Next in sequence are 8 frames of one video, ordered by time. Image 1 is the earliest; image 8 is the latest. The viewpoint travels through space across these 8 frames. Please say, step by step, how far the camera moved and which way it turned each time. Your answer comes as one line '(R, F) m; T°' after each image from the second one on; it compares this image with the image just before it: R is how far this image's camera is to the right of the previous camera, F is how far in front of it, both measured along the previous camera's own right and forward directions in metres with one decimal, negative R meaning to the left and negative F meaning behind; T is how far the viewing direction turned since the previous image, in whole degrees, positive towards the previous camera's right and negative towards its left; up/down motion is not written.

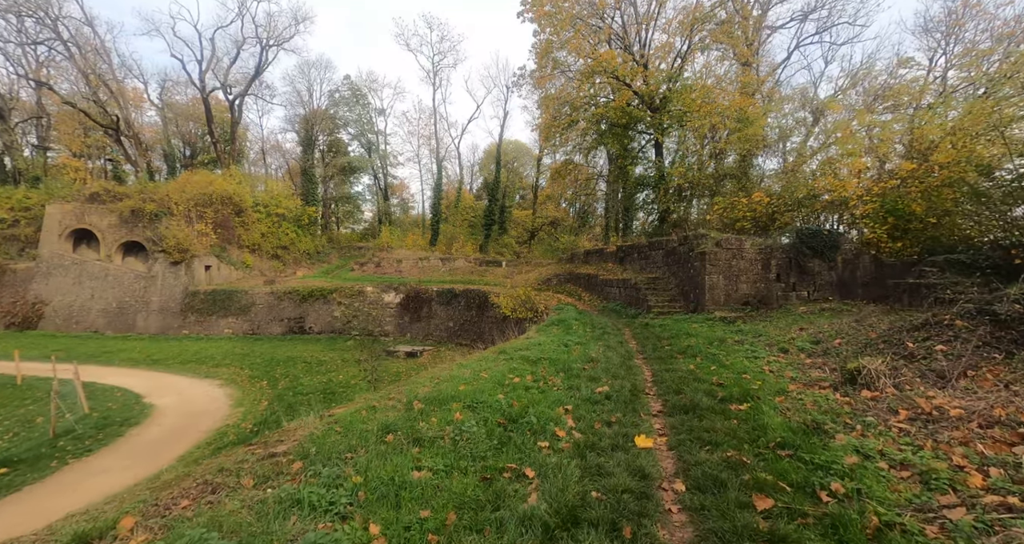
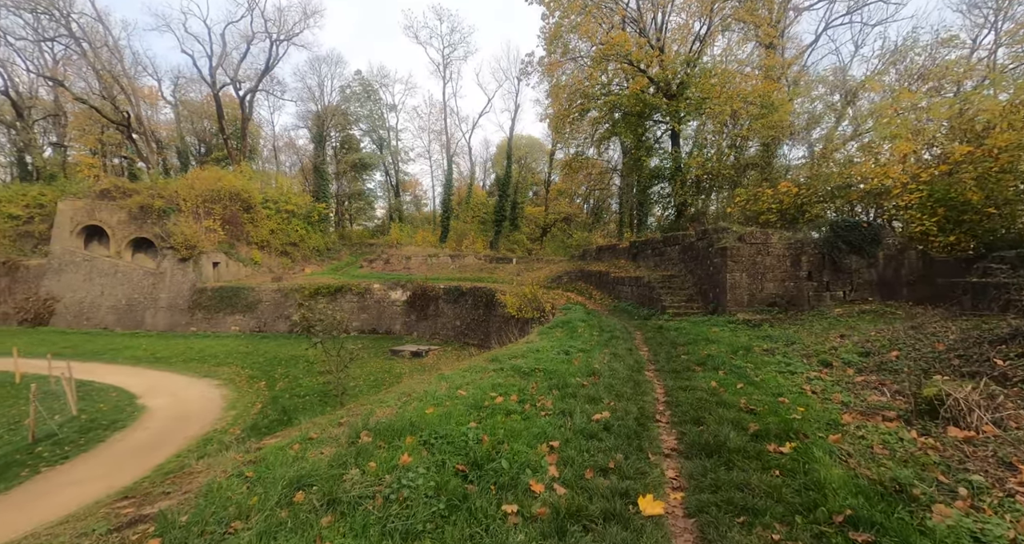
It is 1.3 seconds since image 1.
(+0.2, +0.7) m; -2°
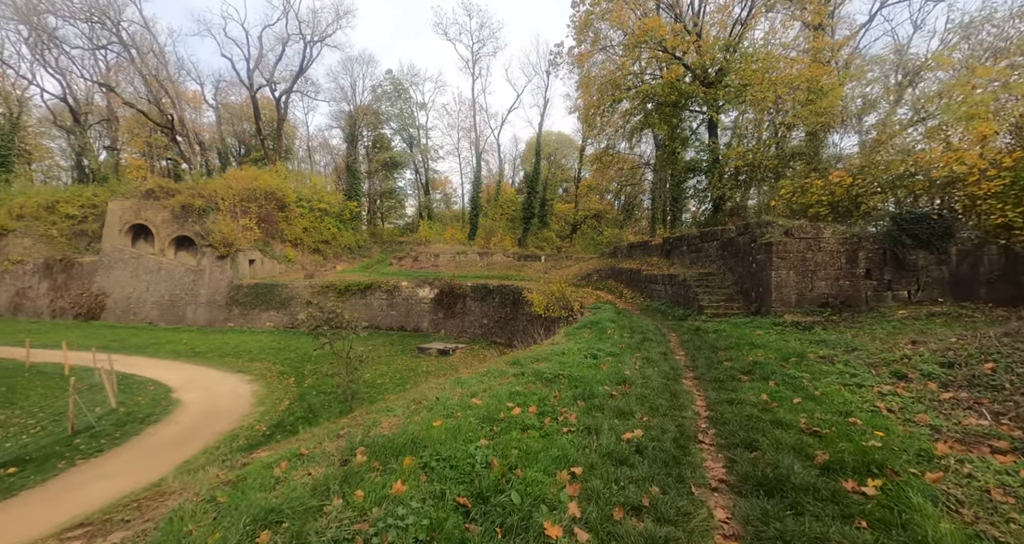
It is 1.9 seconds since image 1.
(+0.1, +0.4) m; -4°
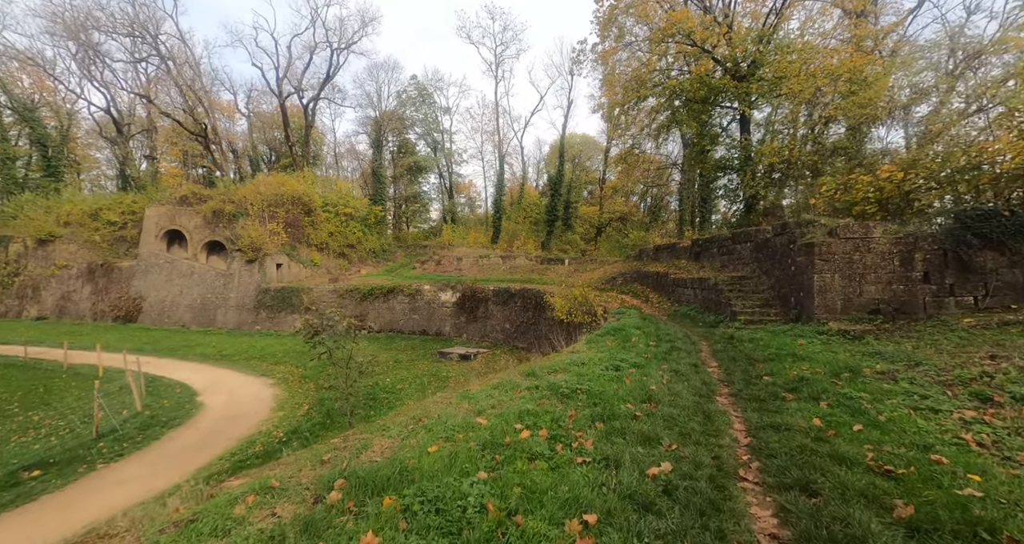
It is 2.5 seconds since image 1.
(+0.1, +0.3) m; -3°
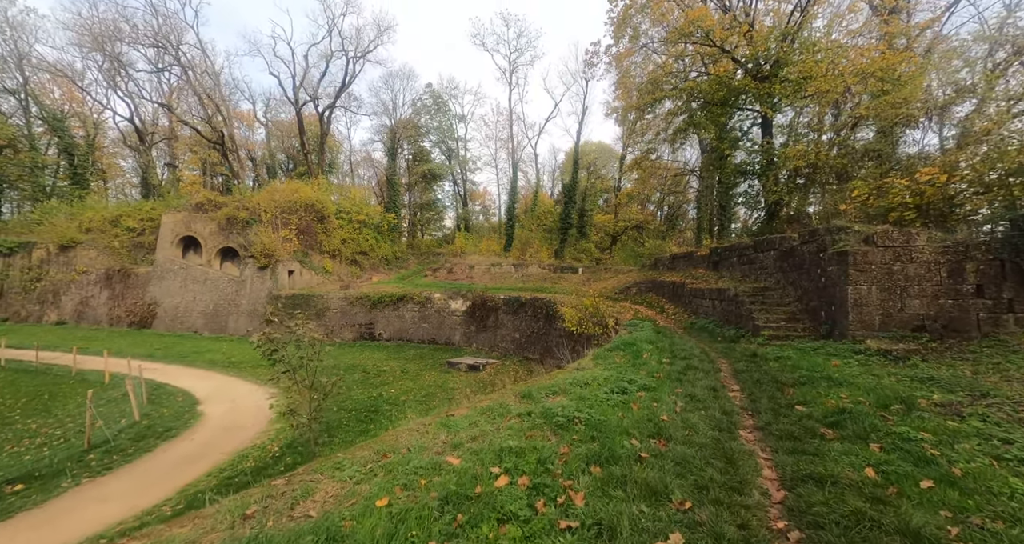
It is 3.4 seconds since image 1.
(+0.2, +0.5) m; -2°
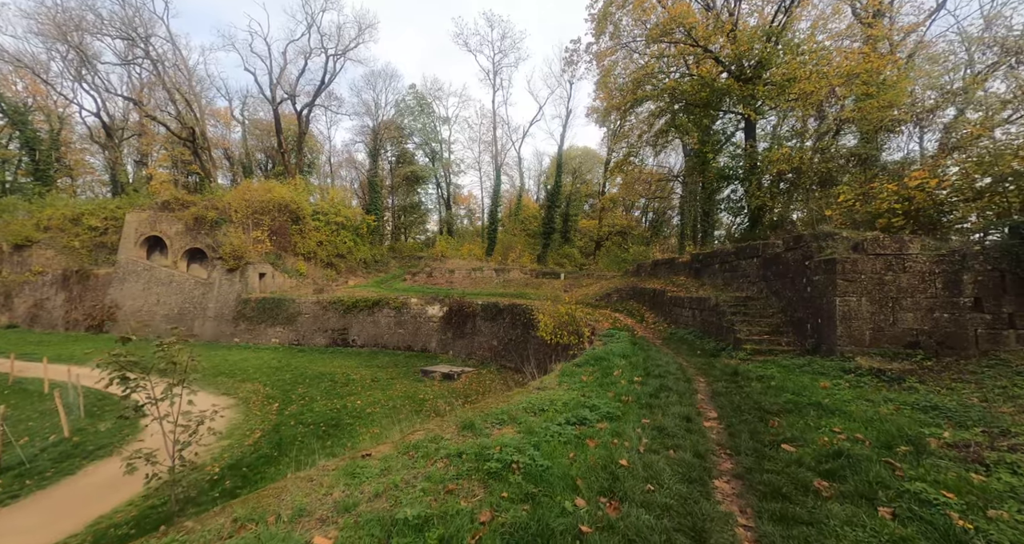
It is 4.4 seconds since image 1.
(+0.4, +0.6) m; +2°
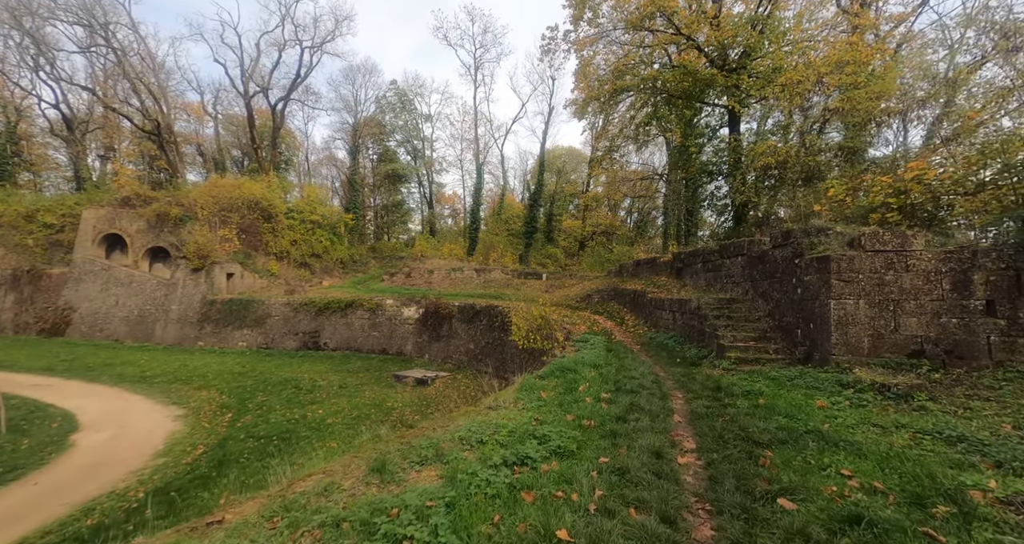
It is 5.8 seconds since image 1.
(+0.4, +0.7) m; +2°
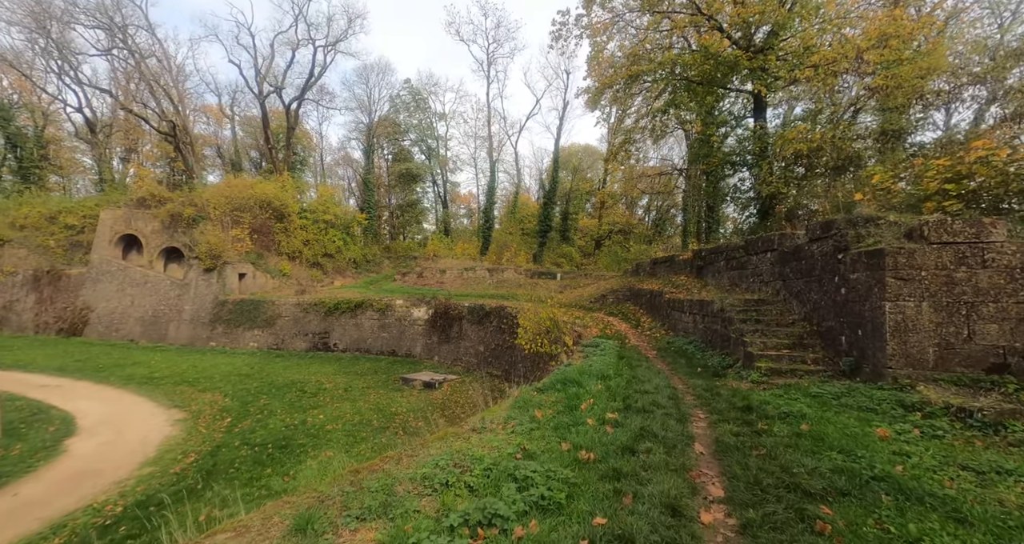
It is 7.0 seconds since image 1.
(+0.2, +0.6) m; -2°
